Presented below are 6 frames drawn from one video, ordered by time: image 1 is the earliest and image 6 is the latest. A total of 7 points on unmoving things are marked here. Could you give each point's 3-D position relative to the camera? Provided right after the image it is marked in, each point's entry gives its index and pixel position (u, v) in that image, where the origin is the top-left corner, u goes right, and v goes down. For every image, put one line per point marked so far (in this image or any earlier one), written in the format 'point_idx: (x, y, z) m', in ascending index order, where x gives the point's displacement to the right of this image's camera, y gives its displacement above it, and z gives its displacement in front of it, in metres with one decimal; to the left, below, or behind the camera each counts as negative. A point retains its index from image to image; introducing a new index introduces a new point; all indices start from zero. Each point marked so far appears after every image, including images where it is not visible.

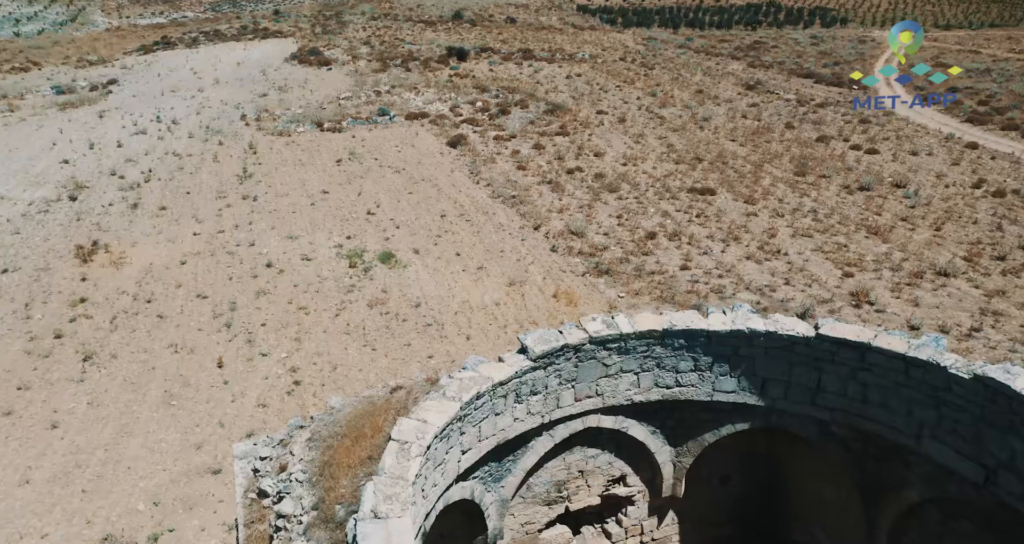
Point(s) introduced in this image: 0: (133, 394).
0: (-5.8, -1.9, +12.2) m
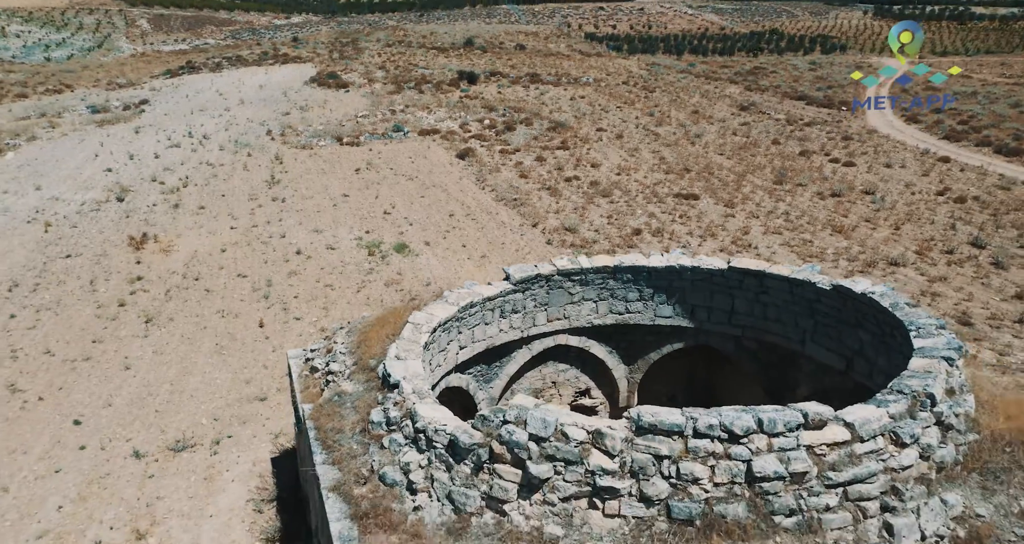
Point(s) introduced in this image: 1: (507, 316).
0: (-5.9, -1.4, +14.6) m
1: (-0.1, -0.5, +9.6) m
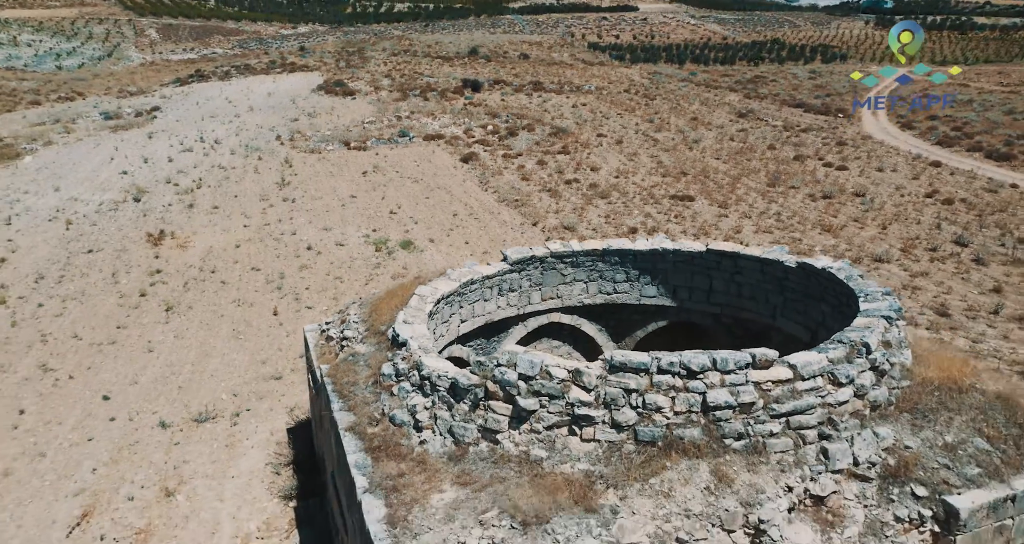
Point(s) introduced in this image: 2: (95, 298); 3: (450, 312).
0: (-6.0, -1.2, +15.6) m
1: (-0.1, -0.3, +10.5) m
2: (-9.1, -0.6, +17.3) m
3: (-0.8, -0.5, +9.7) m
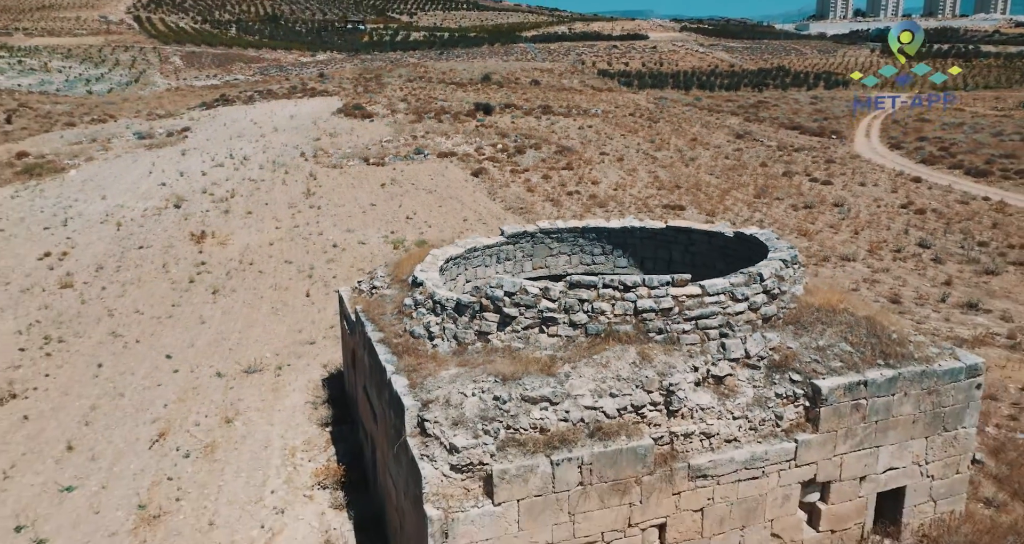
0: (-5.9, -0.8, +18.0) m
1: (-0.2, +0.2, +12.9) m
2: (-9.1, -0.3, +19.9) m
3: (-0.8, 0.0, +12.1) m
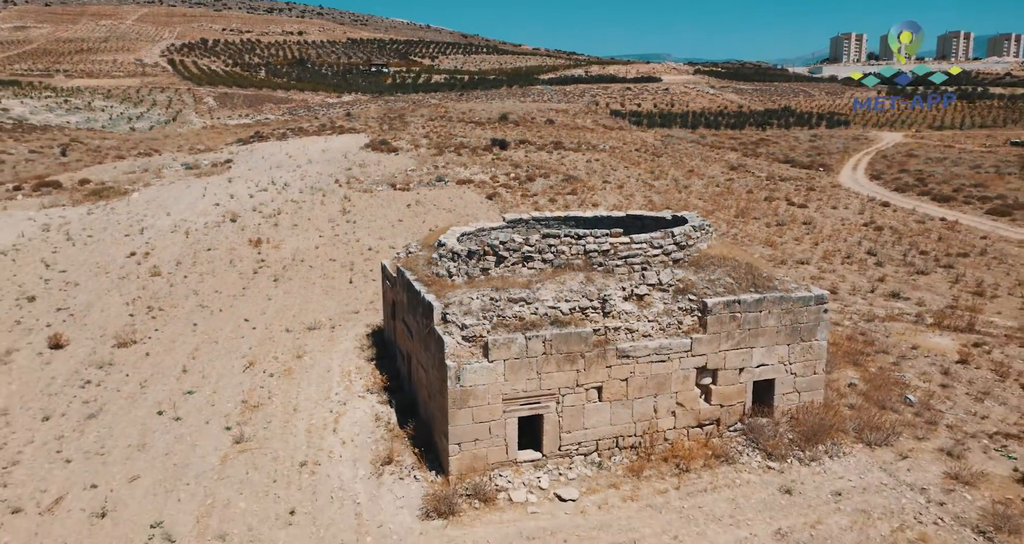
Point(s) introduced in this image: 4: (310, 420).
0: (-5.9, -0.5, +22.5) m
1: (-0.2, +0.7, +17.3) m
2: (-9.0, 0.0, +24.5) m
3: (-0.9, +0.6, +16.5) m
4: (-3.5, -2.6, +13.9) m
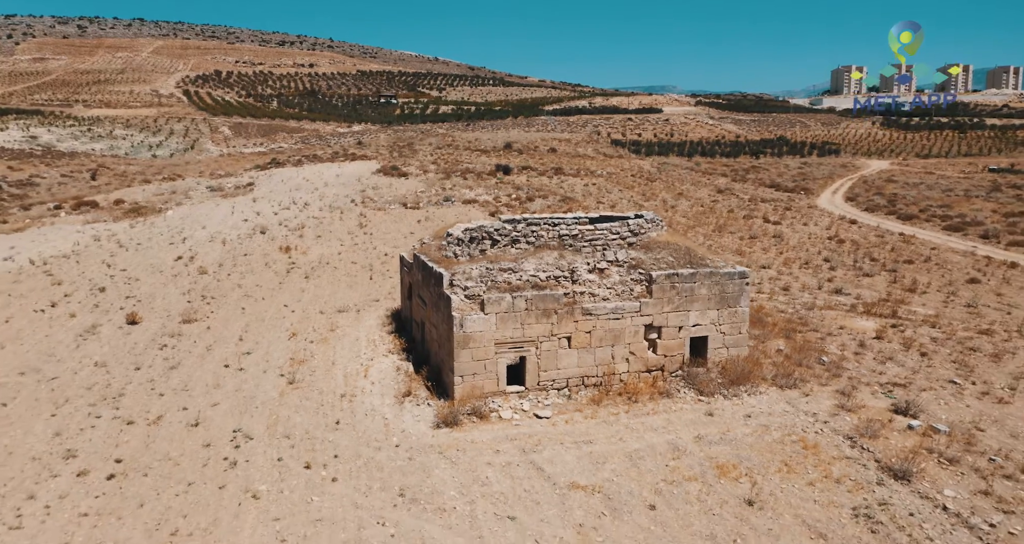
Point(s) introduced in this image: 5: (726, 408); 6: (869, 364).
0: (-6.0, -0.4, +26.4) m
1: (-0.4, +1.0, +21.3) m
2: (-9.1, 0.0, +28.4) m
3: (-1.1, +0.9, +20.5) m
4: (-3.7, -2.2, +17.7) m
5: (+4.3, -2.7, +15.8) m
6: (+8.6, -2.2, +19.1) m
